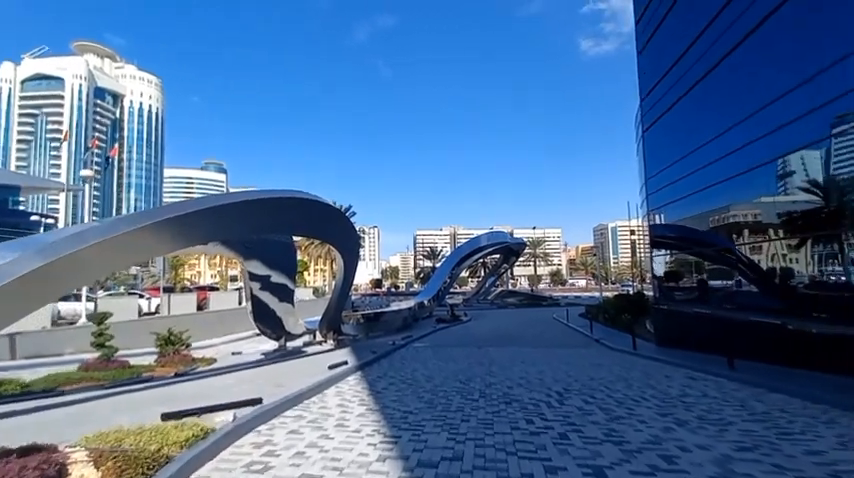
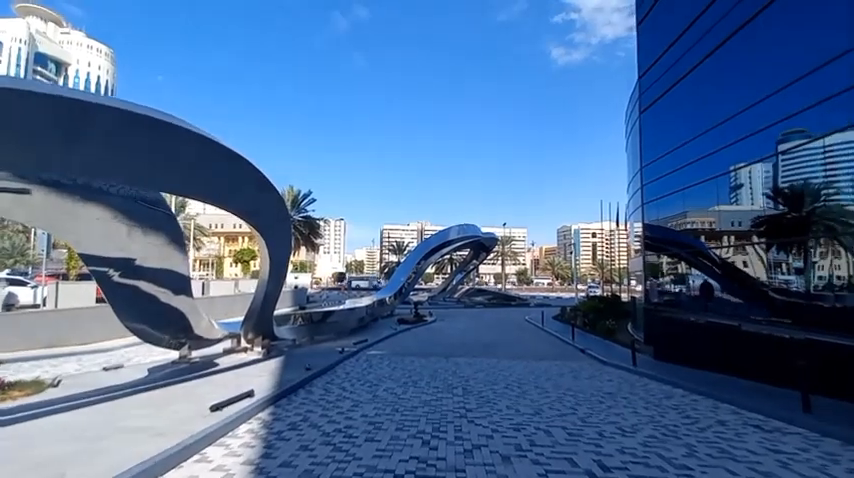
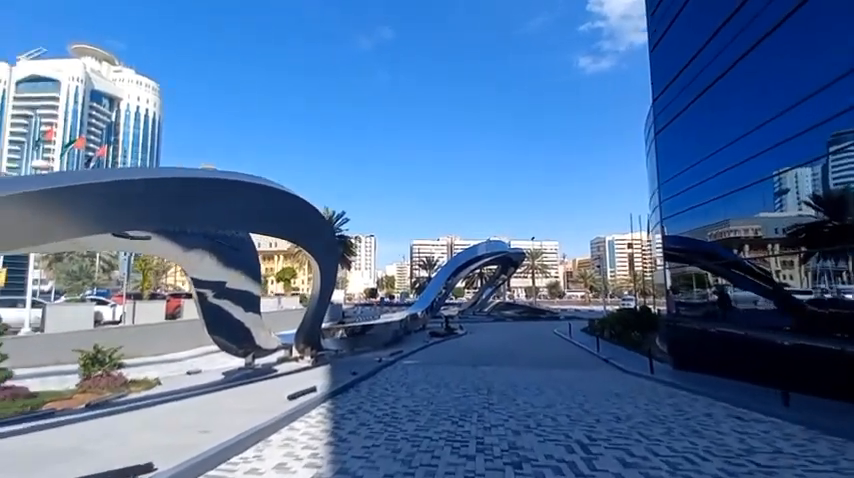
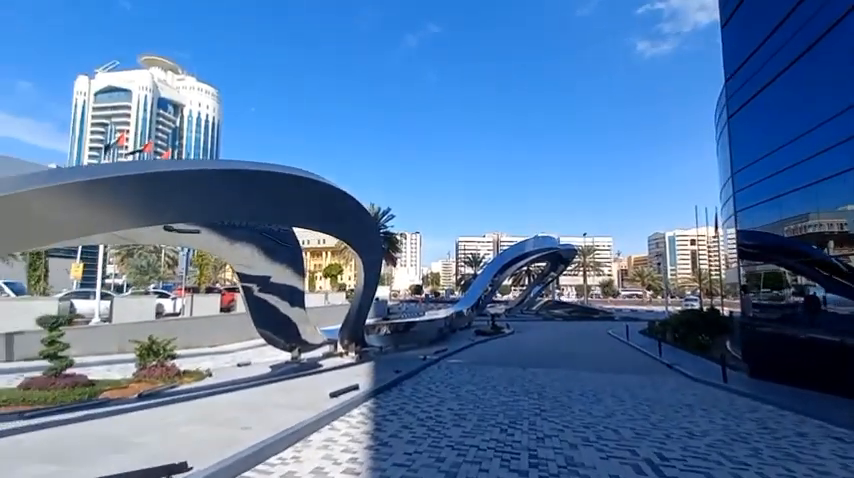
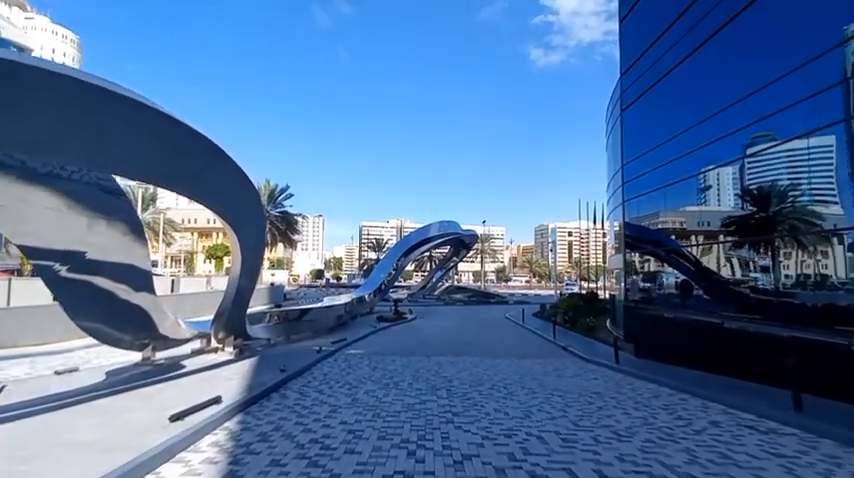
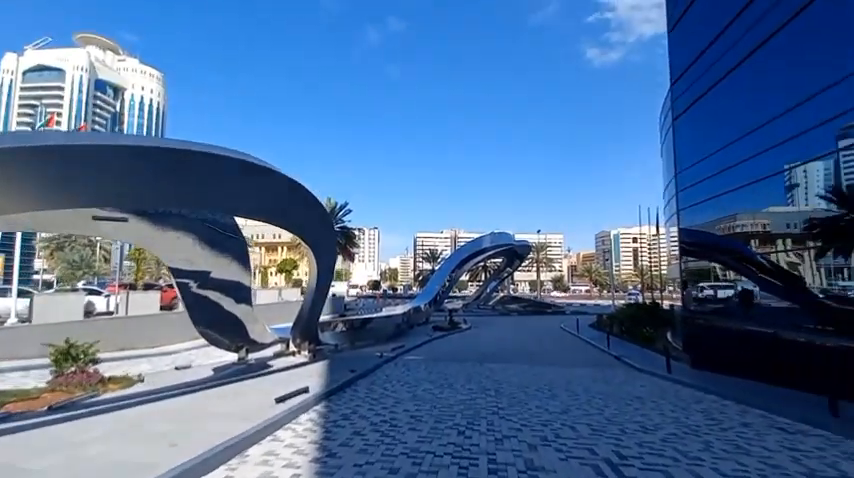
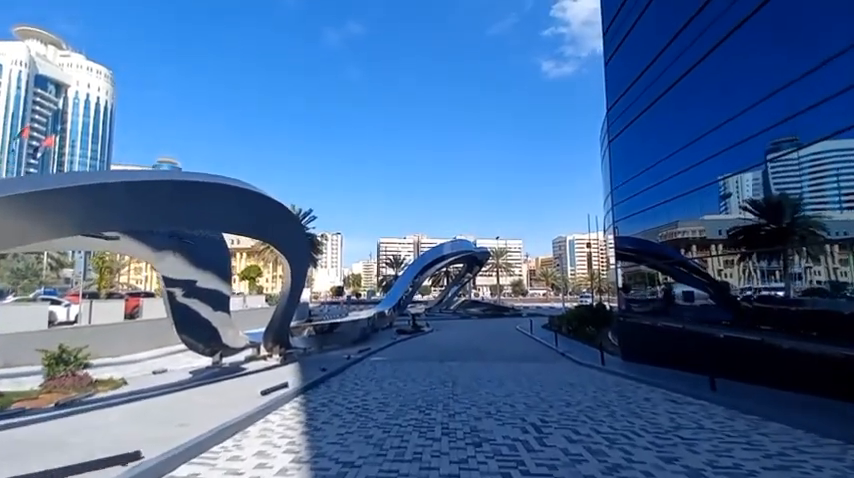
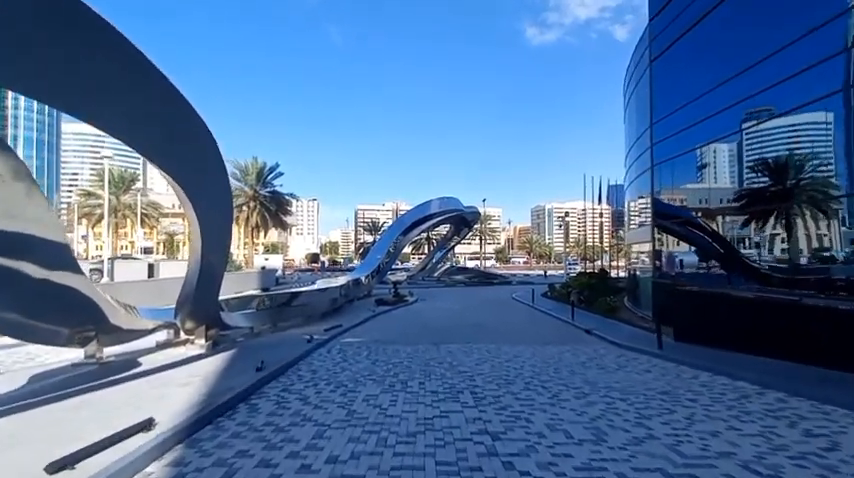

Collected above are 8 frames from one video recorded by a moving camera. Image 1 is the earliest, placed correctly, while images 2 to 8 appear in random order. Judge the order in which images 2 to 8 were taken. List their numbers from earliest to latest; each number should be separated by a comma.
7, 3, 4, 6, 2, 5, 8
